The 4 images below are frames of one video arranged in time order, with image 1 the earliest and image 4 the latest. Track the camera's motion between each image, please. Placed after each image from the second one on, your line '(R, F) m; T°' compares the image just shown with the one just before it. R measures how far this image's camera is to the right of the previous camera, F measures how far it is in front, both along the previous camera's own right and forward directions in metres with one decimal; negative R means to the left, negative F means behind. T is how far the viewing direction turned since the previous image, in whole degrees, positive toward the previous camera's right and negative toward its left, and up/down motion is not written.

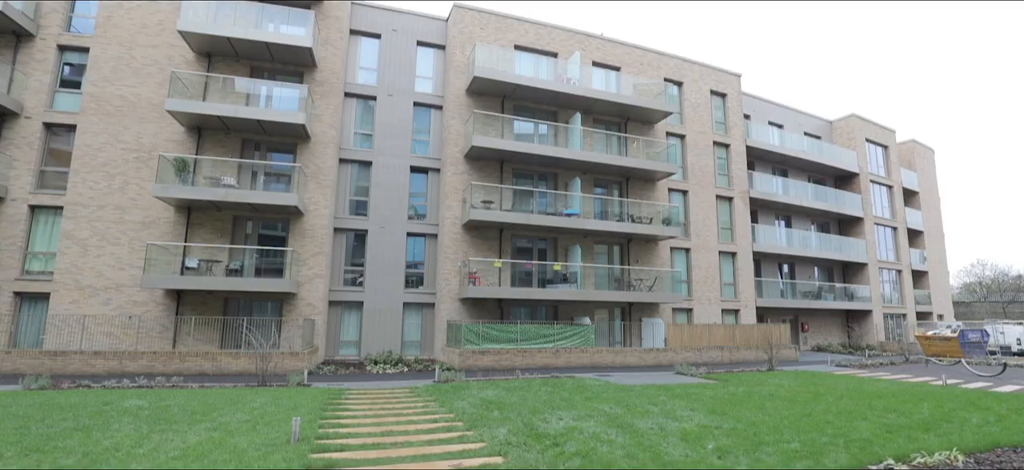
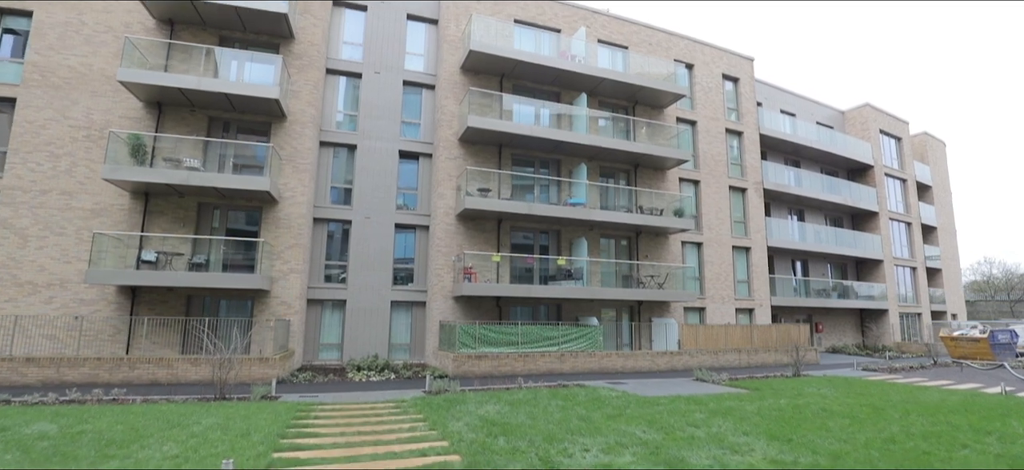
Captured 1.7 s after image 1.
(-0.2, +1.7) m; +1°
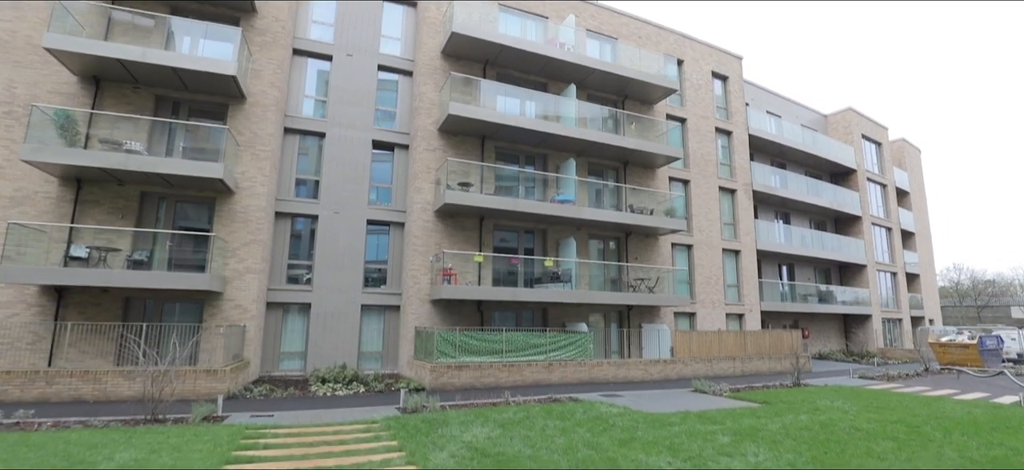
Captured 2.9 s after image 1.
(-0.3, +1.3) m; +3°
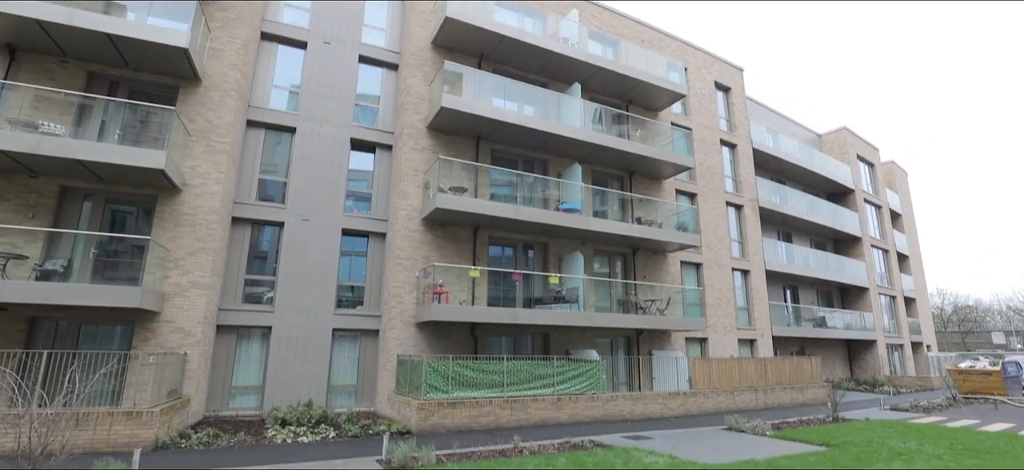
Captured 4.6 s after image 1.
(-0.6, +1.9) m; +3°
